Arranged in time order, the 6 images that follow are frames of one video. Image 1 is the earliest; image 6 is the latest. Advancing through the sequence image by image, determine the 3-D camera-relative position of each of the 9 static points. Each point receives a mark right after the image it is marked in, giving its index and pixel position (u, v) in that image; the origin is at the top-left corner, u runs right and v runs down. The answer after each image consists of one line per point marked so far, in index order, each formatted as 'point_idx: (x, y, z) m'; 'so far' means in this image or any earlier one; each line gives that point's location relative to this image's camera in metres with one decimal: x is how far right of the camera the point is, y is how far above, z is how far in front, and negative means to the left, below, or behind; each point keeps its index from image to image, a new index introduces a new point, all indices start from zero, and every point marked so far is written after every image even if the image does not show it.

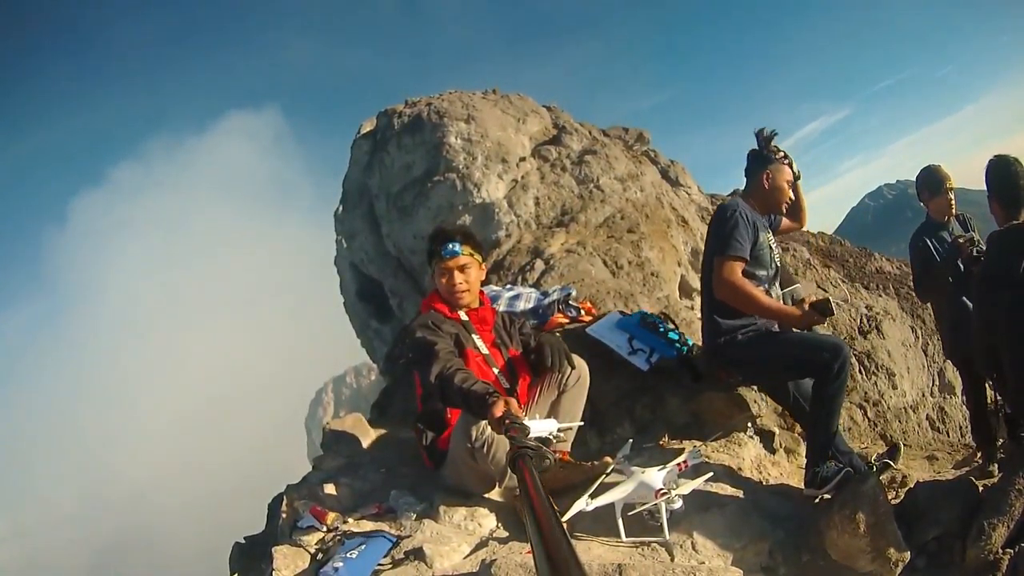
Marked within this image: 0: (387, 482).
0: (-0.8, -1.3, +4.7) m
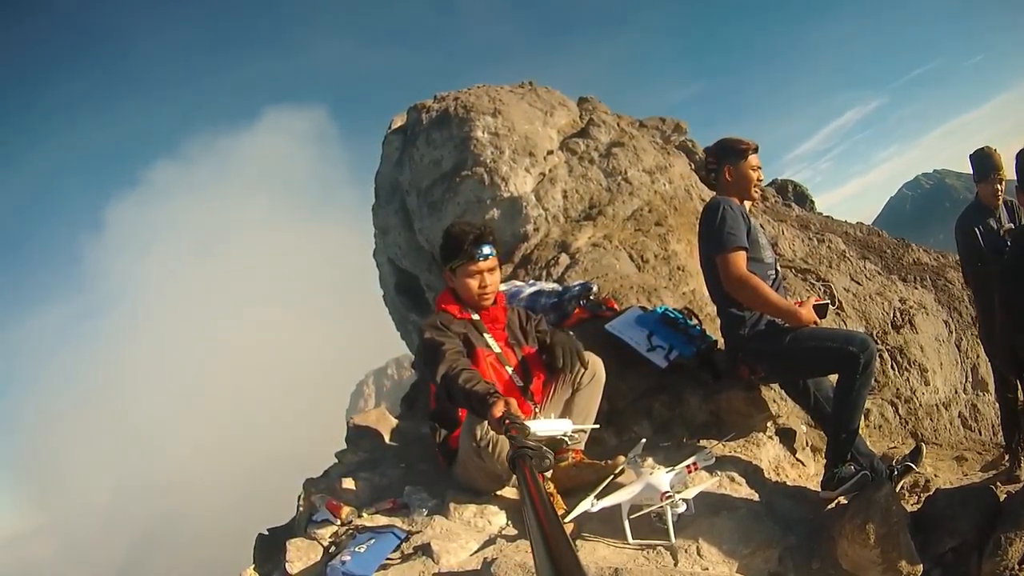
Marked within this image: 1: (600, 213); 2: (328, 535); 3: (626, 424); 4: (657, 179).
0: (-0.7, -1.2, +4.8) m
1: (+0.8, +0.7, +6.8) m
2: (-1.1, -1.4, +4.2) m
3: (+0.7, -0.9, +4.7) m
4: (+1.4, +1.0, +7.0) m
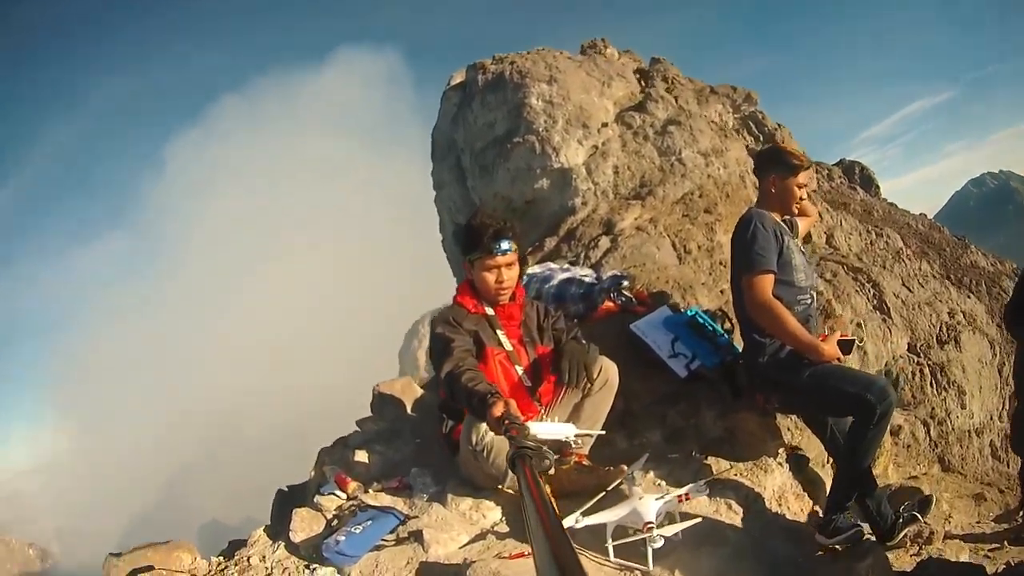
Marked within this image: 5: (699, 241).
0: (-0.6, -1.1, +4.9) m
1: (+1.2, +0.8, +6.5) m
2: (-1.1, -1.3, +4.4) m
3: (+0.8, -0.9, +4.7) m
4: (+1.8, +1.1, +6.7) m
5: (+1.5, +0.4, +6.0) m
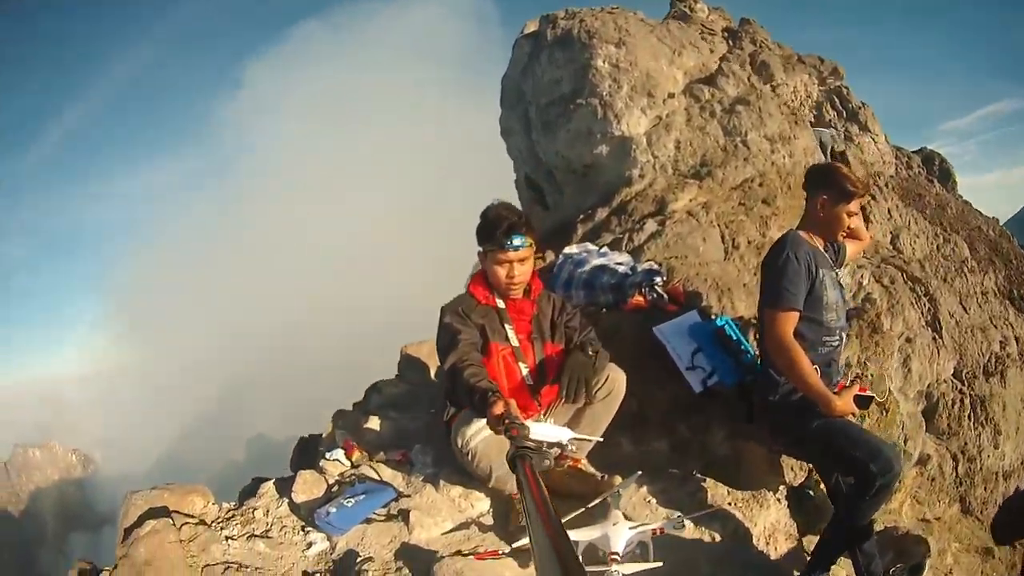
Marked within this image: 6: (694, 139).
0: (-0.6, -1.0, +5.0) m
1: (+1.7, +0.9, +6.2) m
2: (-1.1, -1.2, +4.6) m
3: (+0.8, -0.9, +4.6) m
4: (+2.3, +1.2, +6.2) m
5: (+1.9, +0.4, +5.7) m
6: (+1.6, +1.3, +6.4) m
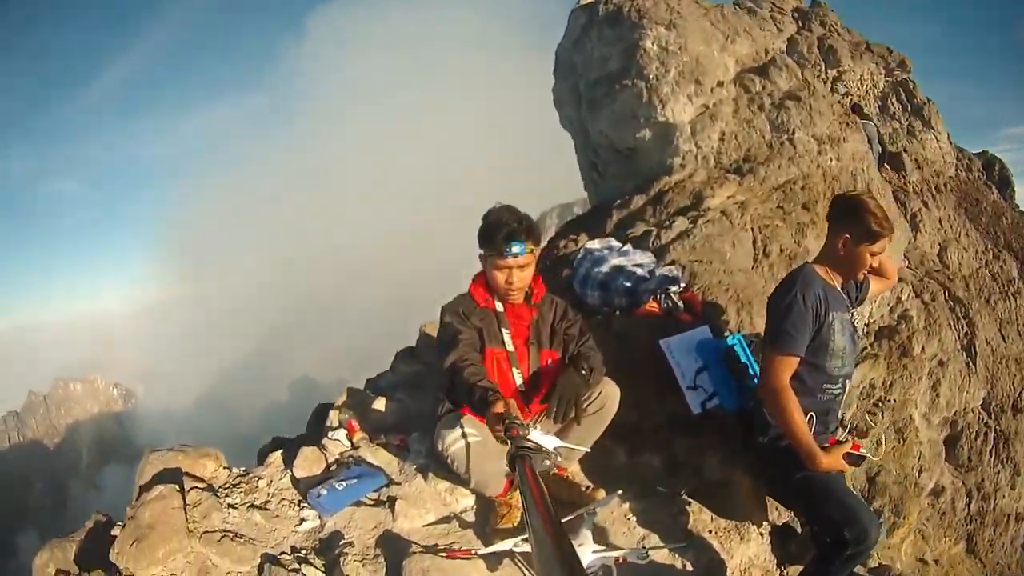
0: (-0.6, -0.9, +5.1) m
1: (+1.9, +0.9, +5.9) m
2: (-1.1, -1.1, +4.8) m
3: (+0.8, -1.0, +4.5) m
4: (+2.6, +1.1, +5.8) m
5: (+2.0, +0.3, +5.4) m
6: (+1.9, +1.3, +6.1) m
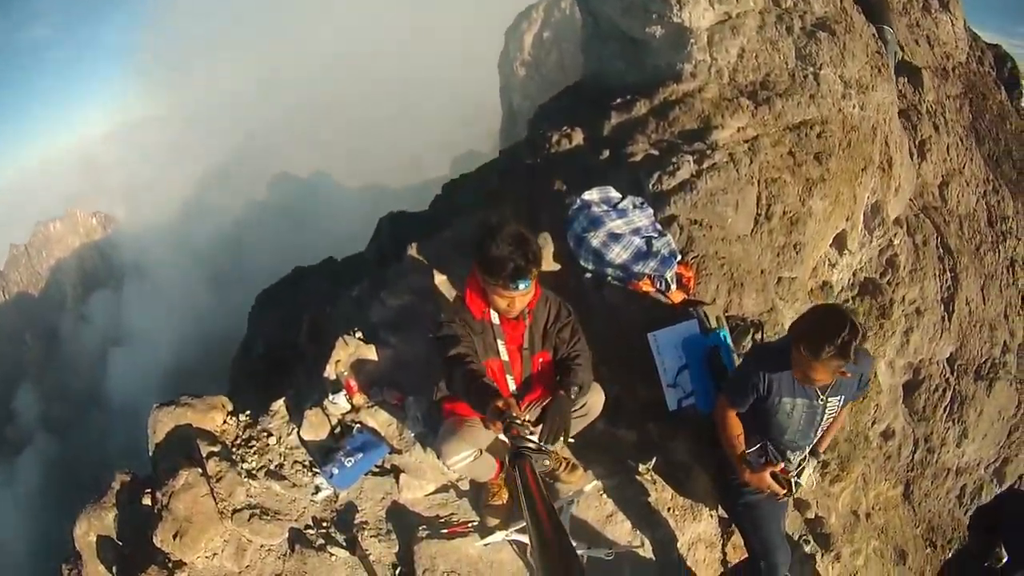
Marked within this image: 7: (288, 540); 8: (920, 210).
0: (-0.7, -0.6, +5.3) m
1: (+1.9, +1.3, +5.4) m
2: (-1.2, -0.9, +5.1) m
3: (+0.7, -0.9, +4.9) m
4: (+2.5, +1.5, +5.3) m
5: (+2.0, +0.6, +5.2) m
6: (+1.9, +1.8, +5.4) m
7: (-1.5, -1.6, +4.7) m
8: (+3.2, +0.5, +5.7) m
